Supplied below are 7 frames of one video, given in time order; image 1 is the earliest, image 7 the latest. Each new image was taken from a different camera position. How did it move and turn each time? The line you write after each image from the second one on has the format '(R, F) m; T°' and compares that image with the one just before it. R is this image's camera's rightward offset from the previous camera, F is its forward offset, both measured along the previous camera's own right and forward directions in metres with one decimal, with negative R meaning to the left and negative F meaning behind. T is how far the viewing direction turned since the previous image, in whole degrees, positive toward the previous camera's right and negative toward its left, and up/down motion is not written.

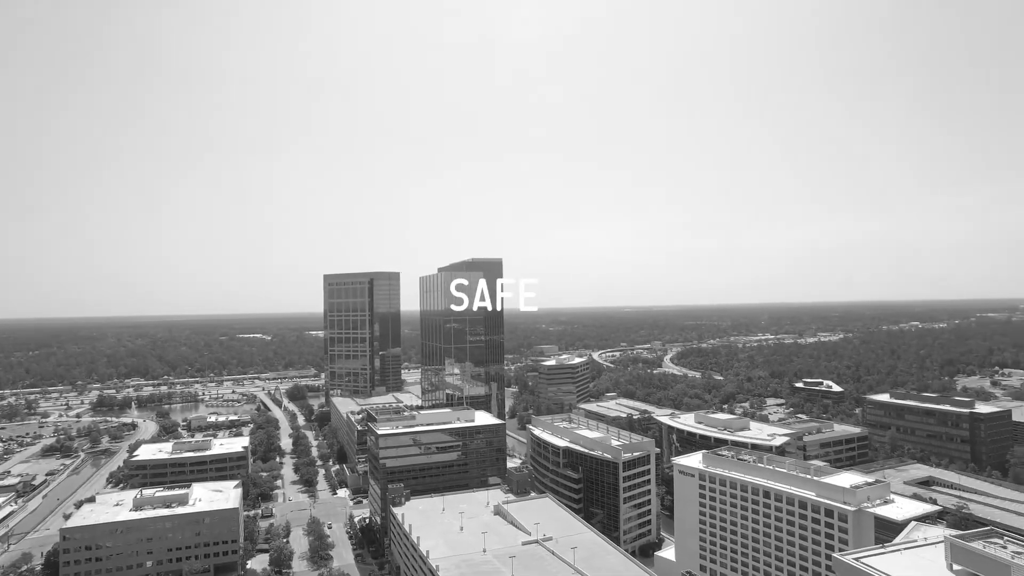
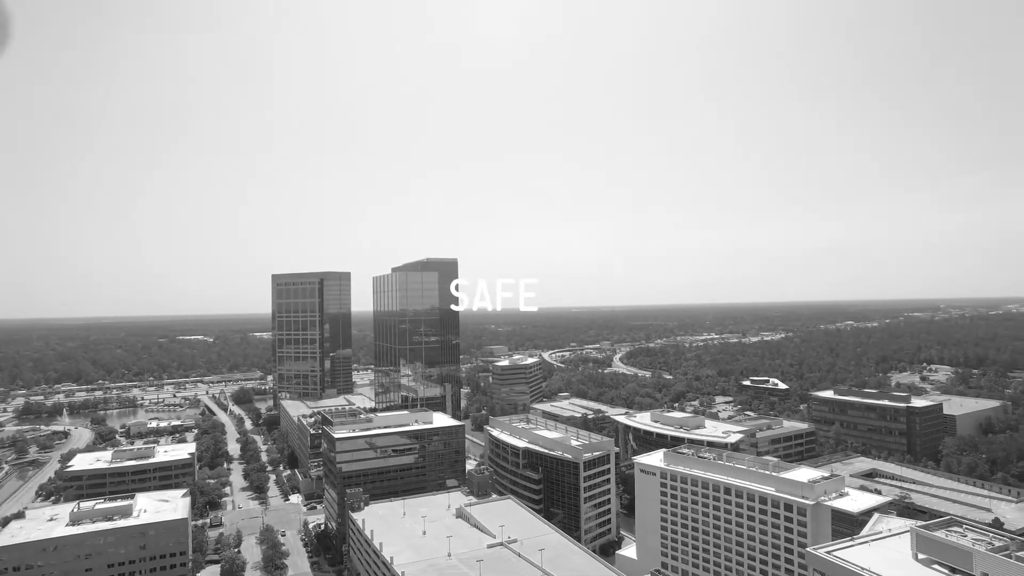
(-1.2, +0.4) m; +5°
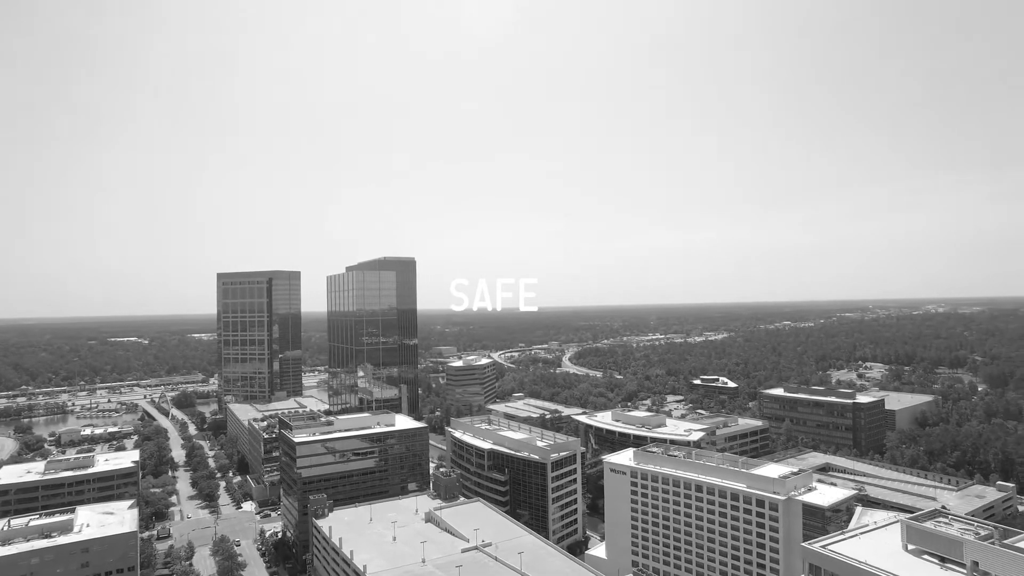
(-2.1, +0.8) m; +5°
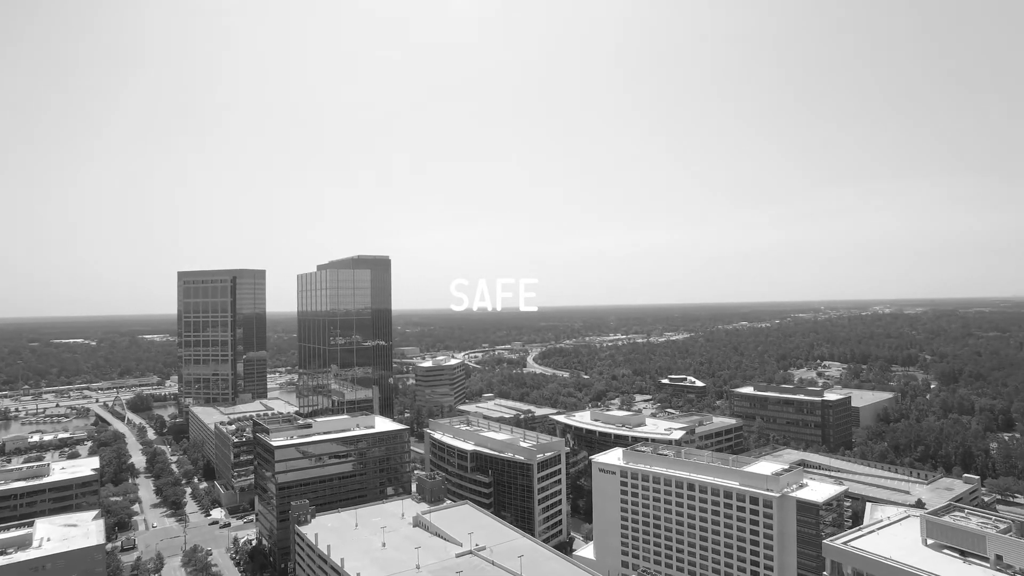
(-2.5, +0.9) m; +4°
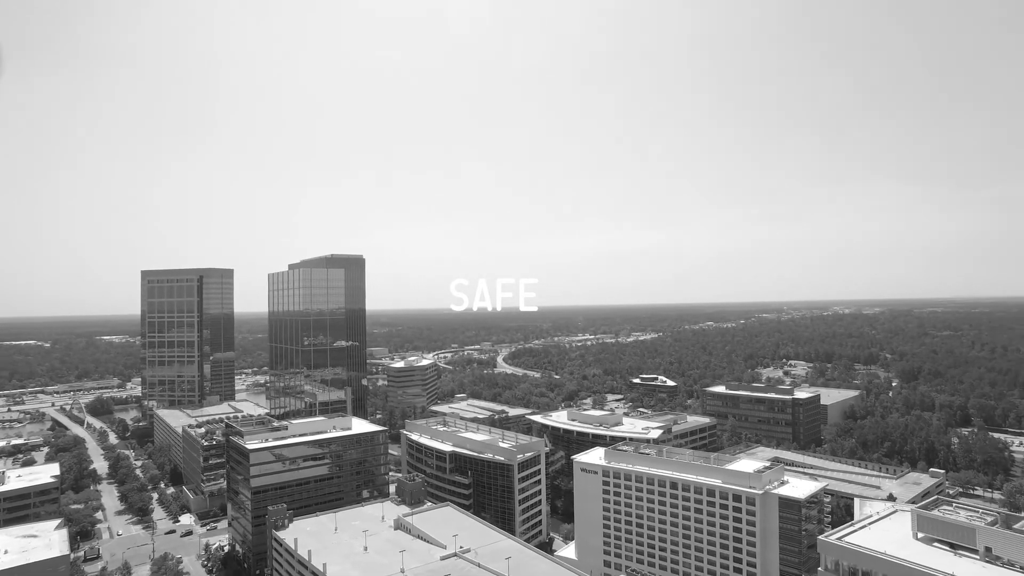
(-1.2, +0.4) m; +3°
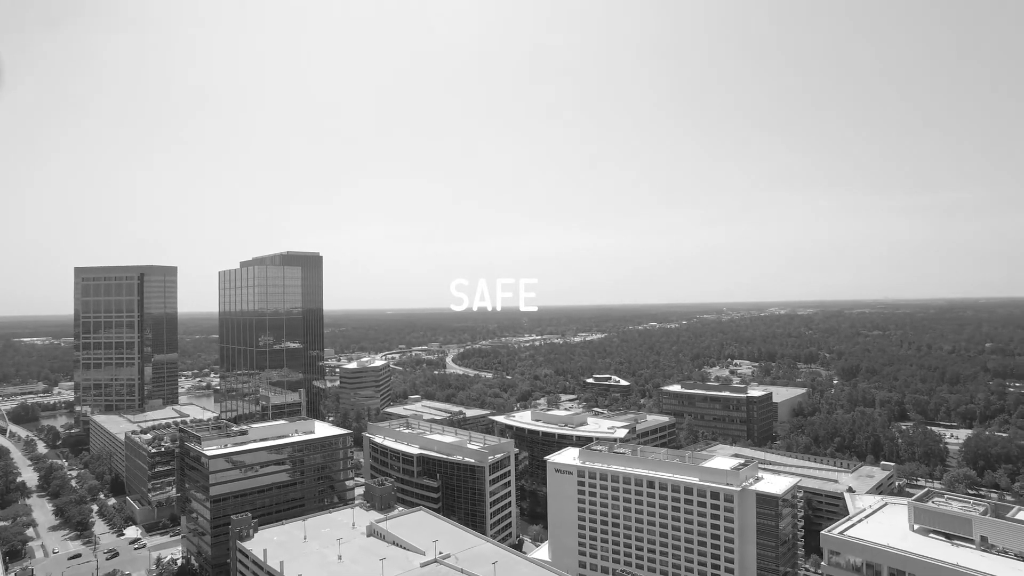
(-2.6, +0.9) m; +5°
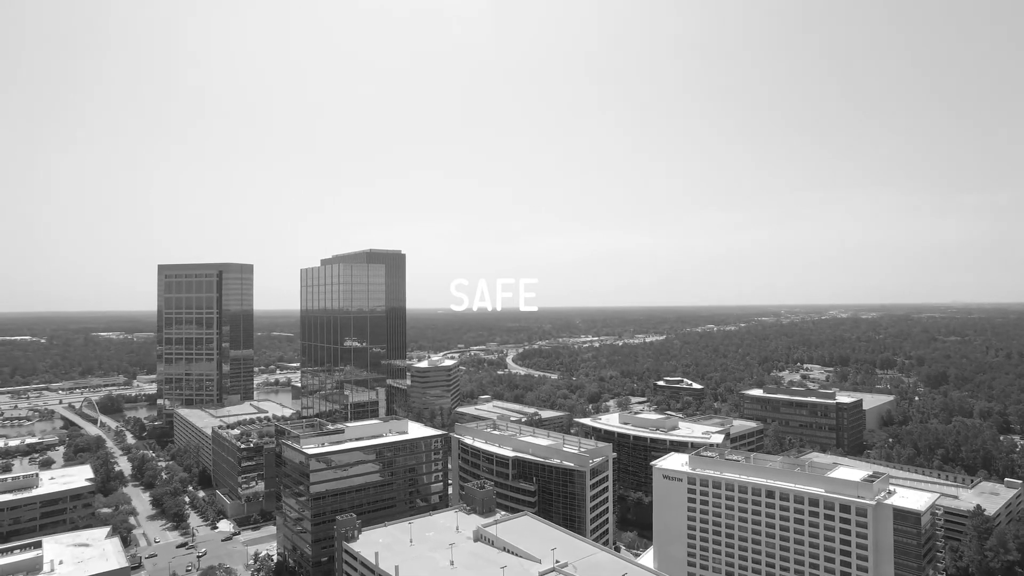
(-4.6, +1.5) m; -3°
